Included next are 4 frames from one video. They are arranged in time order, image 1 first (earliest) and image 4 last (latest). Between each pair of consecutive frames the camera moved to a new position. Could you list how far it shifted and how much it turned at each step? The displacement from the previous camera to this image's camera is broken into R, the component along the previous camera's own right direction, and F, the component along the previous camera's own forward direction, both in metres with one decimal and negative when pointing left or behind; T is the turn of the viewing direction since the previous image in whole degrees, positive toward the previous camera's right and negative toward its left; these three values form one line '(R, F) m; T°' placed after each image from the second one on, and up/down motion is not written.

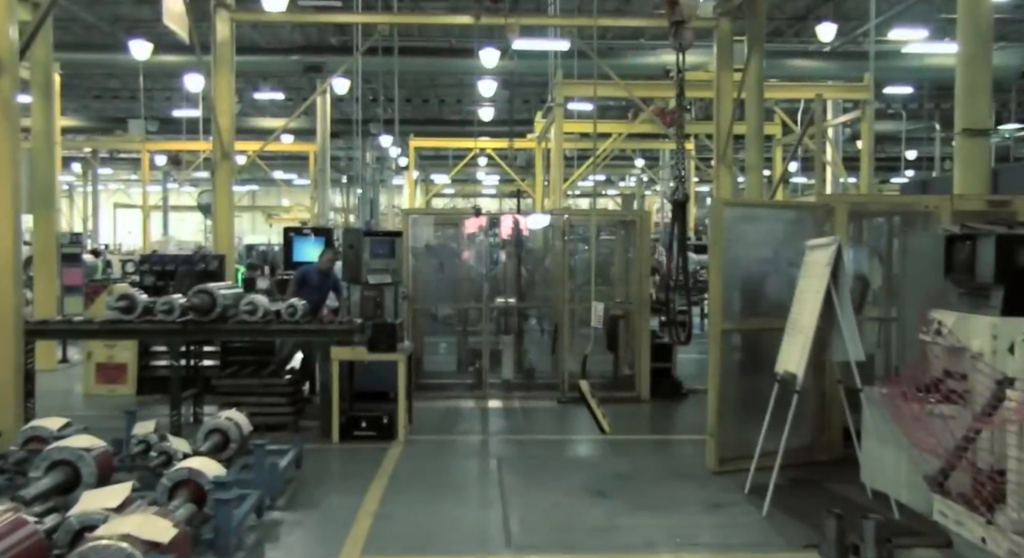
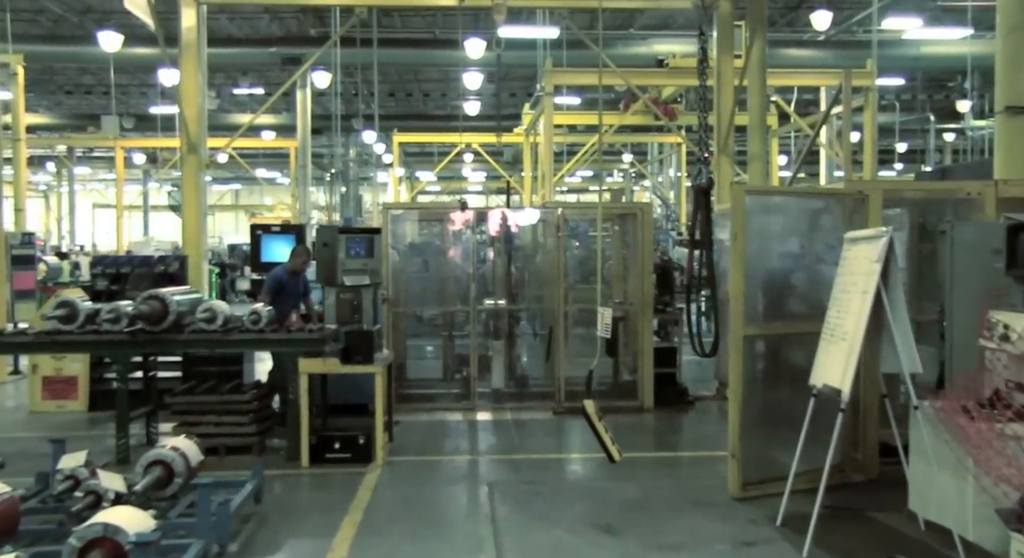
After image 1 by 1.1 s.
(0.0, +0.7) m; +1°
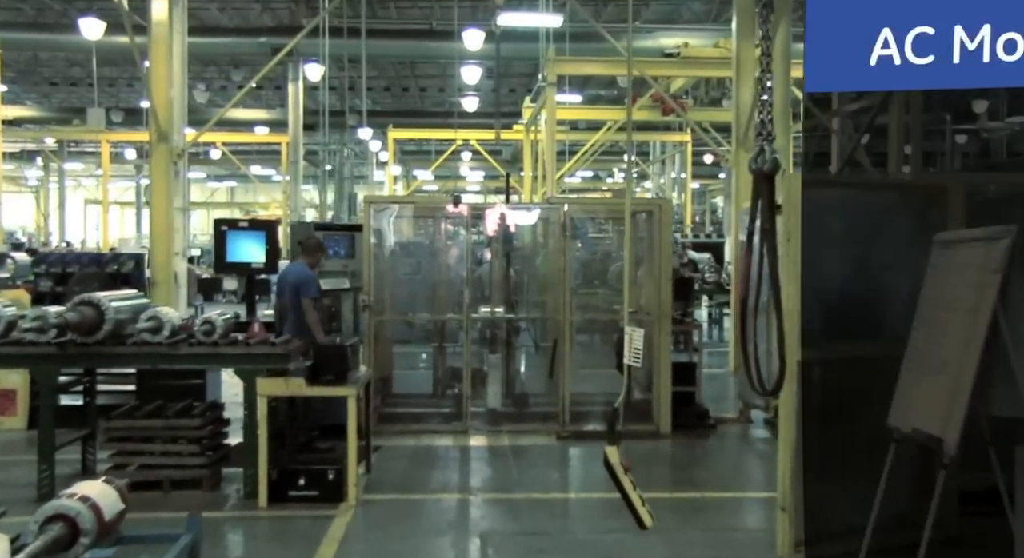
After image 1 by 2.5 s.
(0.0, +0.9) m; 0°
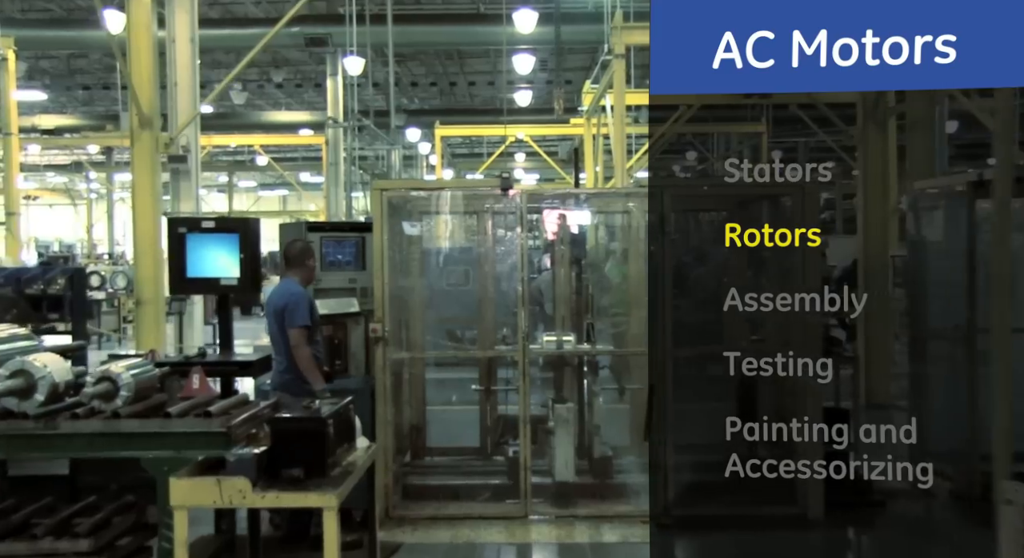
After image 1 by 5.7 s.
(-0.1, +2.0) m; -4°
